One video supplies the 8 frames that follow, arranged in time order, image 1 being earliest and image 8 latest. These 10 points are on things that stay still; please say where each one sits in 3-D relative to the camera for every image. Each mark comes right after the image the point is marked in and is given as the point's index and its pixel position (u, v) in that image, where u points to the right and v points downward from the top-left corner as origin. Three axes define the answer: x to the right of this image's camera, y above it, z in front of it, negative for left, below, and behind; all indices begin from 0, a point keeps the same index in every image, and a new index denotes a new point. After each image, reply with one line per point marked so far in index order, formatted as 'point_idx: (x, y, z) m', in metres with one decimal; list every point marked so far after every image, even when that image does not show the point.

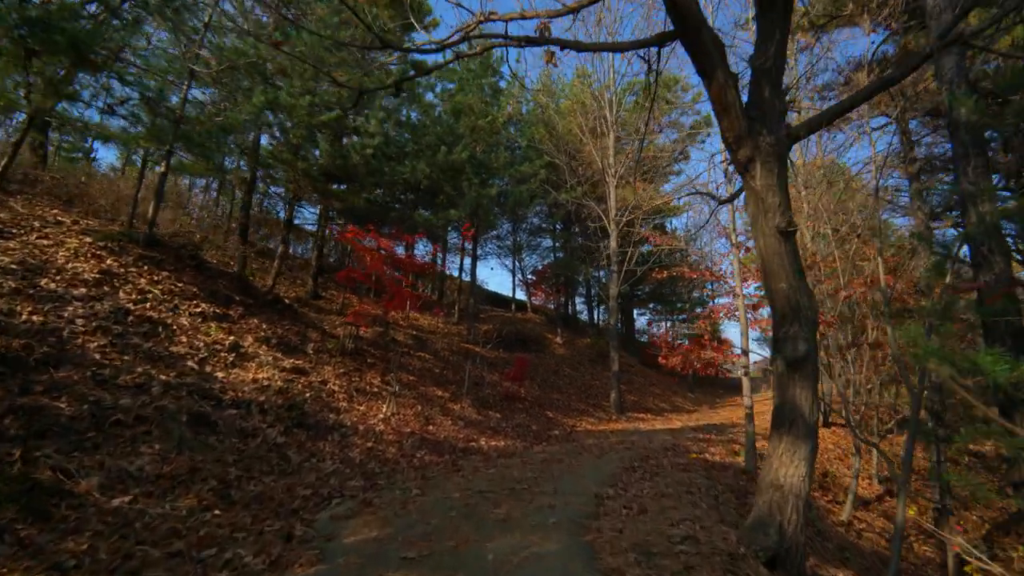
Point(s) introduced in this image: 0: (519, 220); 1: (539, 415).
0: (+0.2, +2.4, +18.5) m
1: (+0.6, -2.7, +11.5) m
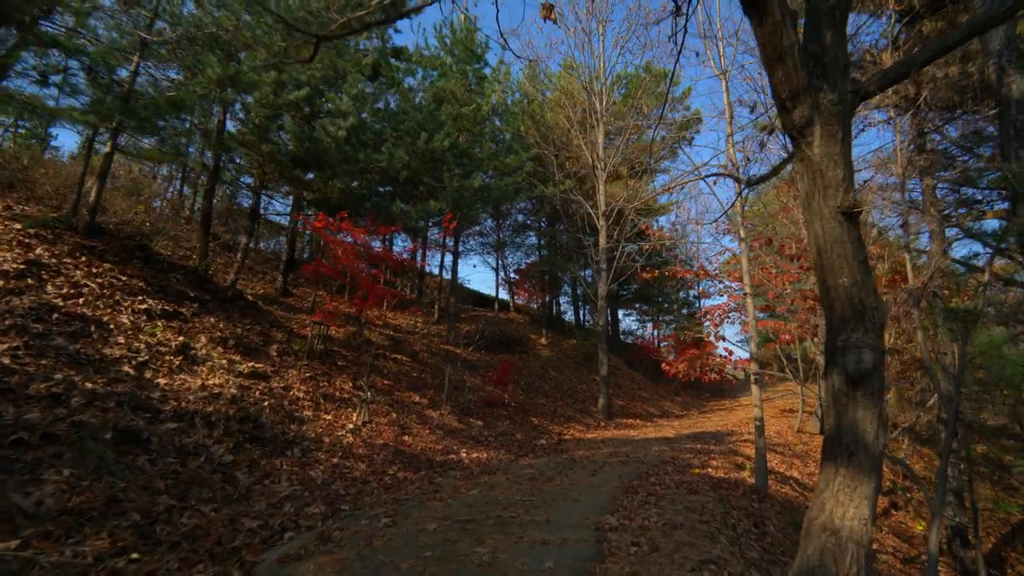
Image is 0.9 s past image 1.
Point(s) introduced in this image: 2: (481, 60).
0: (-0.3, +2.4, +17.7) m
1: (+0.2, -2.7, +10.8) m
2: (-0.8, +6.3, +14.8) m
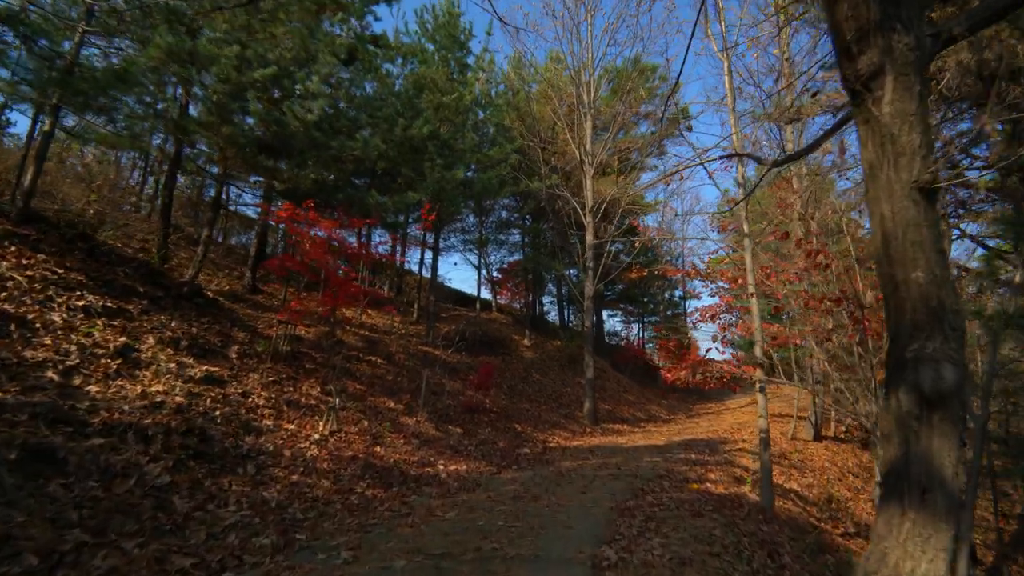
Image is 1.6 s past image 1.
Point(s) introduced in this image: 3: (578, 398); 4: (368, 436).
0: (-0.8, +2.4, +17.0) m
1: (-0.1, -2.7, +10.1) m
2: (-1.3, +6.3, +14.1) m
3: (+1.7, -2.9, +13.9) m
4: (-2.1, -2.2, +7.8) m
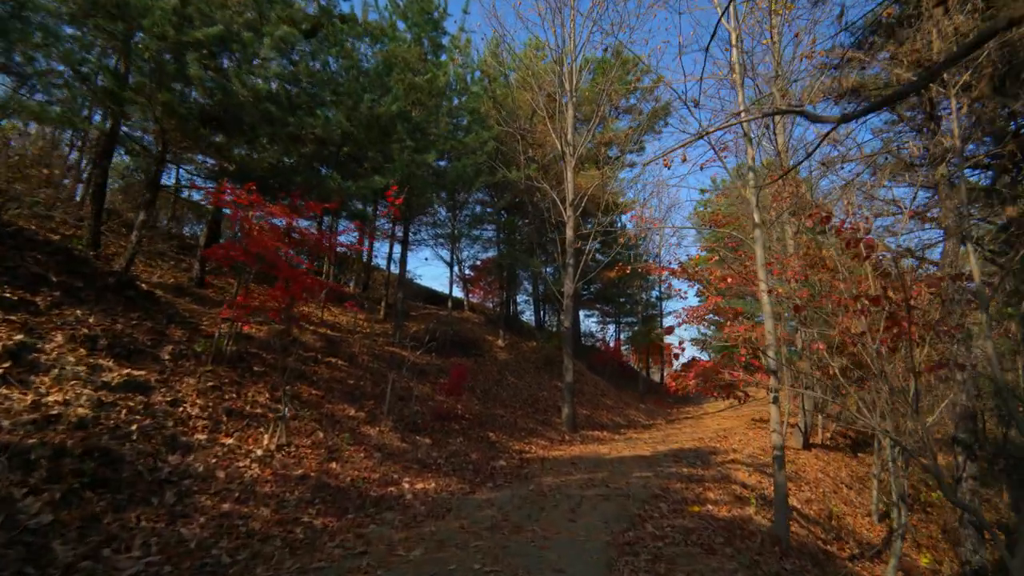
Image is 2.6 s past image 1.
0: (-1.6, +2.5, +16.1) m
1: (-0.6, -2.6, +9.2) m
2: (-1.8, +6.4, +13.1) m
3: (+1.1, -2.8, +13.2) m
4: (-2.4, -2.1, +6.8) m
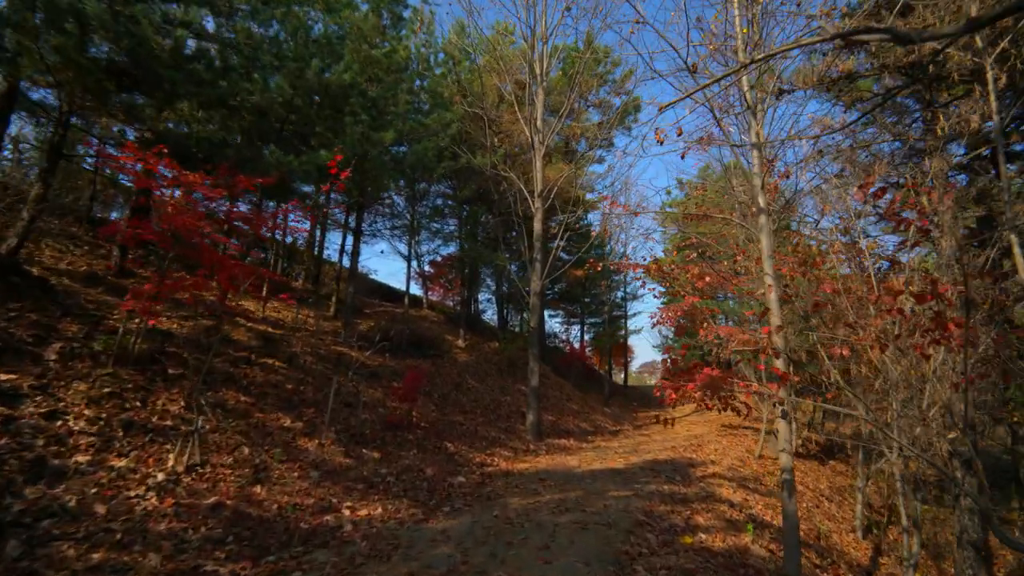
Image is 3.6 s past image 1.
0: (-2.6, +2.6, +15.0) m
1: (-1.2, -2.5, +8.3) m
2: (-2.5, +6.5, +12.1) m
3: (+0.2, -2.7, +12.3) m
4: (-2.8, -1.9, +5.7) m
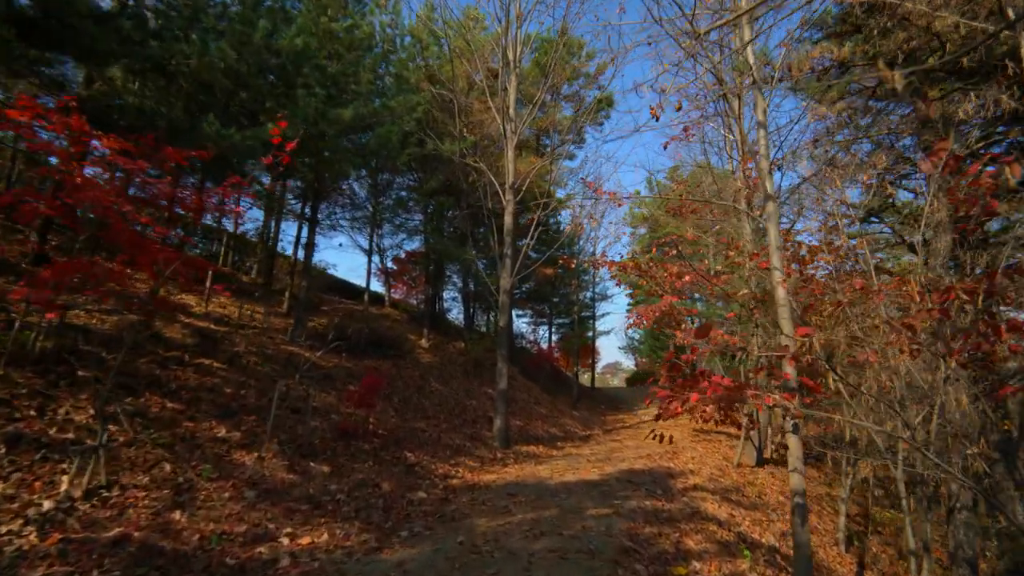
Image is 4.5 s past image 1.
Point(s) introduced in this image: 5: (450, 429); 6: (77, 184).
0: (-3.4, +2.7, +14.1) m
1: (-1.6, -2.4, +7.5) m
2: (-3.1, +6.6, +11.2) m
3: (-0.6, -2.7, +11.6) m
4: (-3.1, -1.8, +4.8) m
5: (-1.1, -2.6, +9.7) m
6: (-4.3, +1.0, +5.5) m
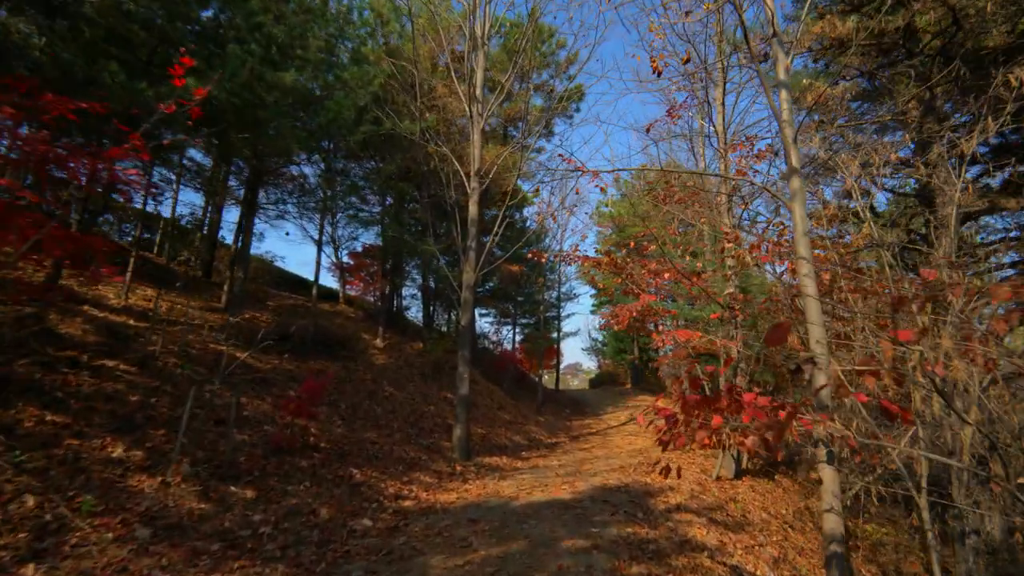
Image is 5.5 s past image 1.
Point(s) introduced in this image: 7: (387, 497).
0: (-4.3, +2.9, +13.0) m
1: (-2.1, -2.3, +6.4) m
2: (-3.7, +6.7, +10.1) m
3: (-1.3, -2.6, +10.6) m
4: (-3.4, -1.7, +3.7) m
5: (-1.8, -2.5, +8.7) m
6: (-4.6, +1.2, +4.2) m
7: (-1.5, -2.5, +6.5) m
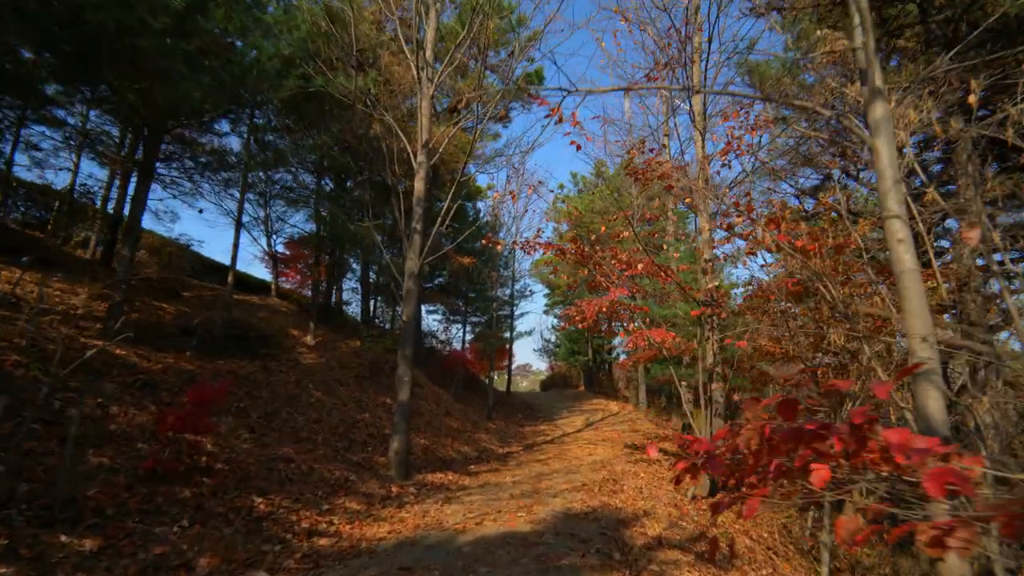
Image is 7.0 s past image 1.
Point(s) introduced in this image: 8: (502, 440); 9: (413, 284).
0: (-5.3, +3.1, +11.3) m
1: (-2.6, -2.1, +5.0) m
2: (-4.3, +7.0, +8.5) m
3: (-2.2, -2.4, +9.2) m
4: (-3.6, -1.5, +2.1) m
5: (-2.5, -2.3, +7.3) m
6: (-4.8, +1.4, +2.6) m
7: (-2.0, -2.3, +5.1) m
8: (-0.3, -3.5, +12.4) m
9: (-1.8, +0.1, +9.8) m
